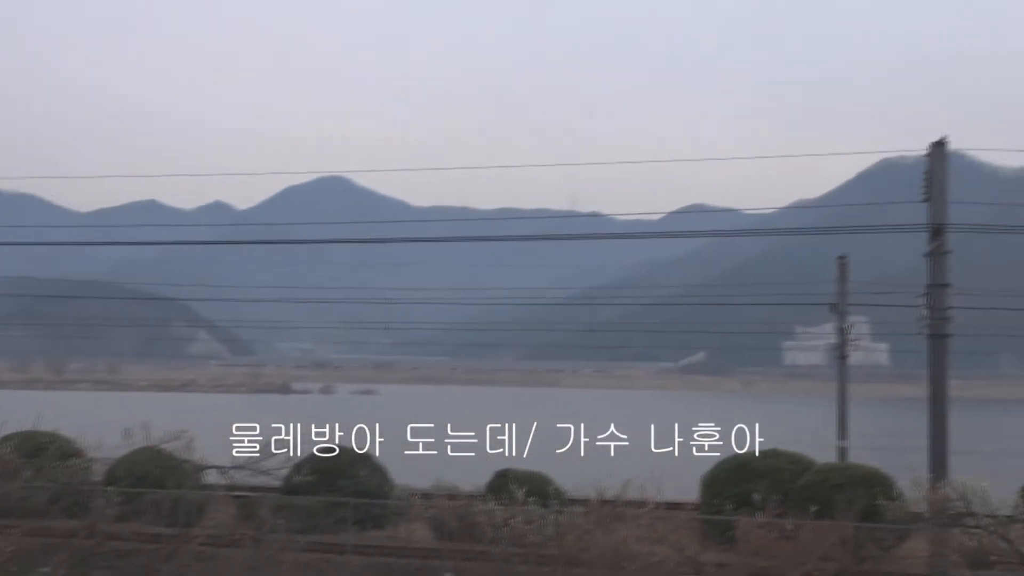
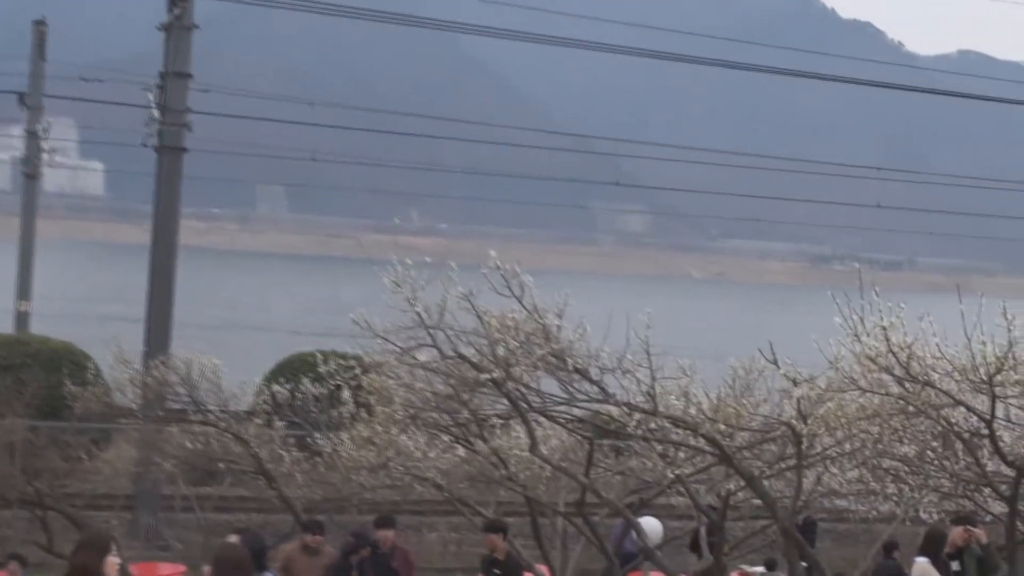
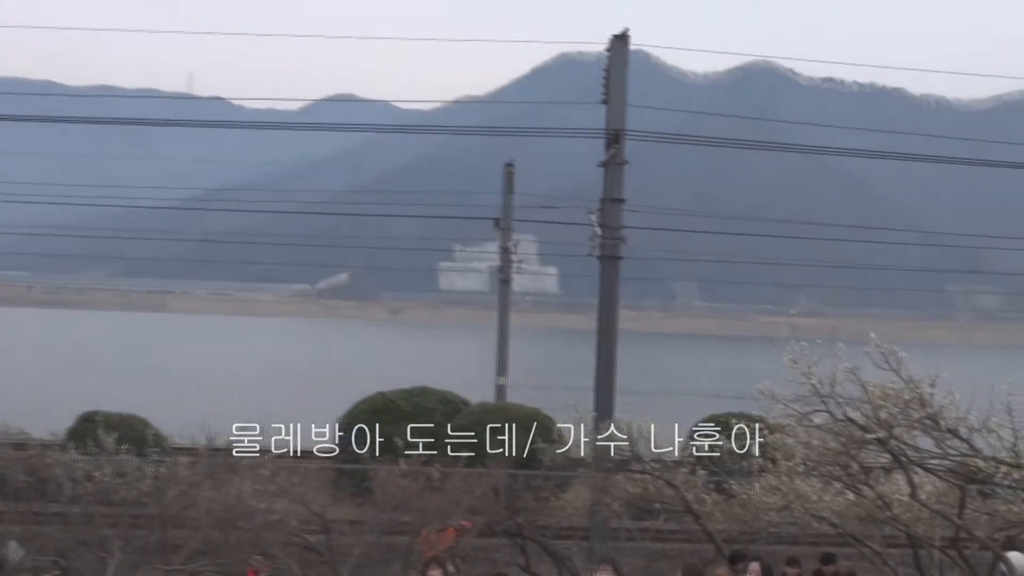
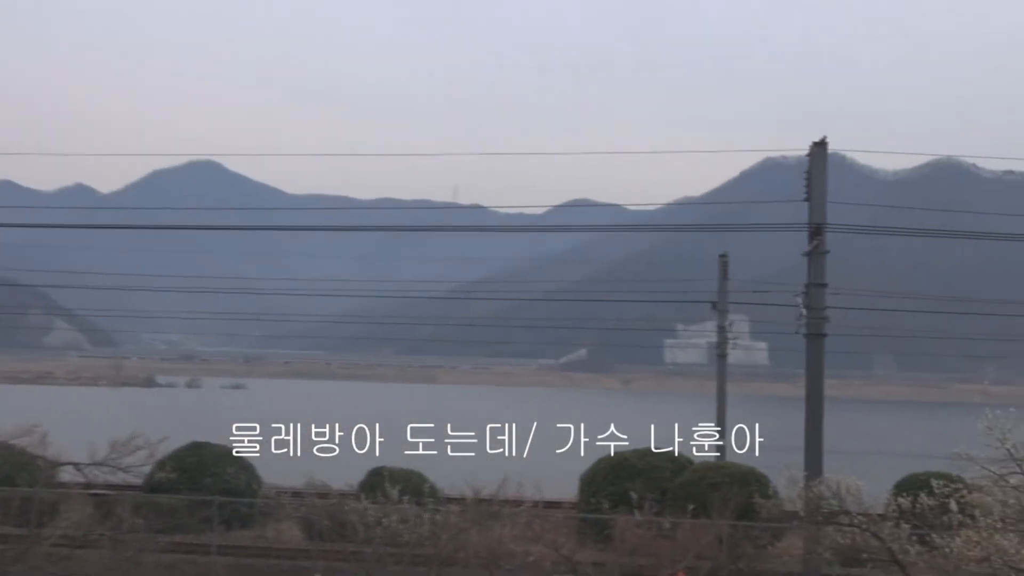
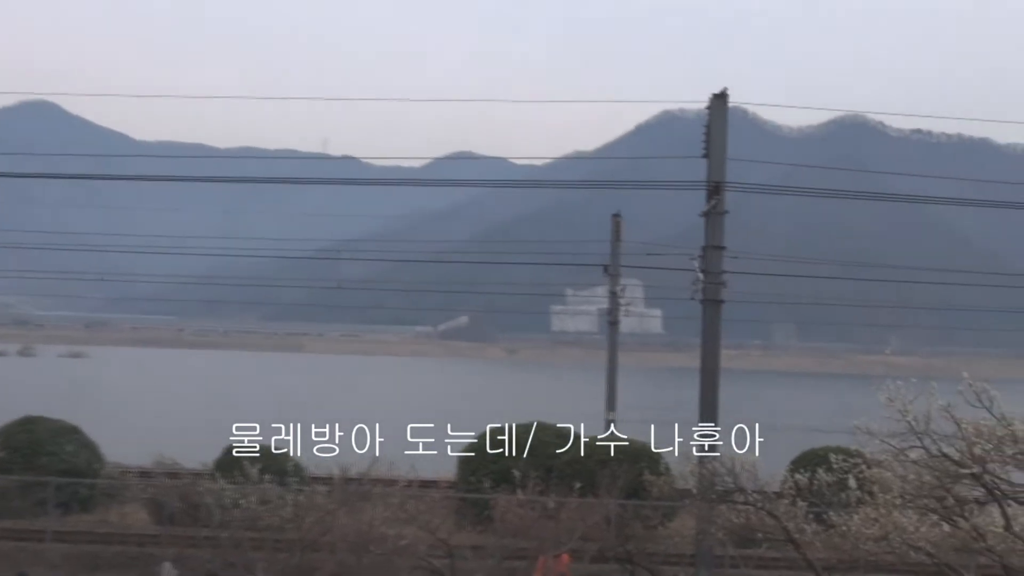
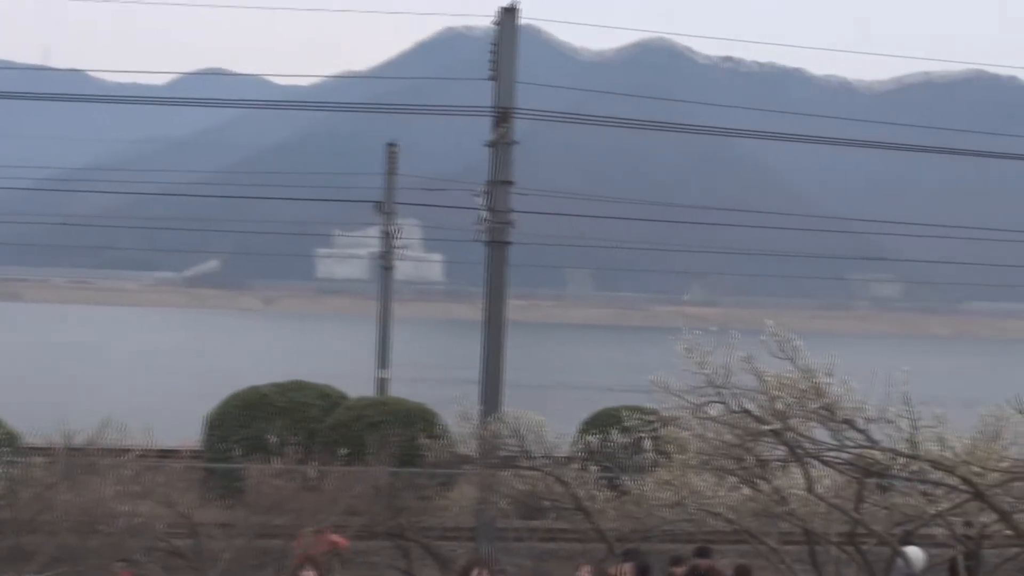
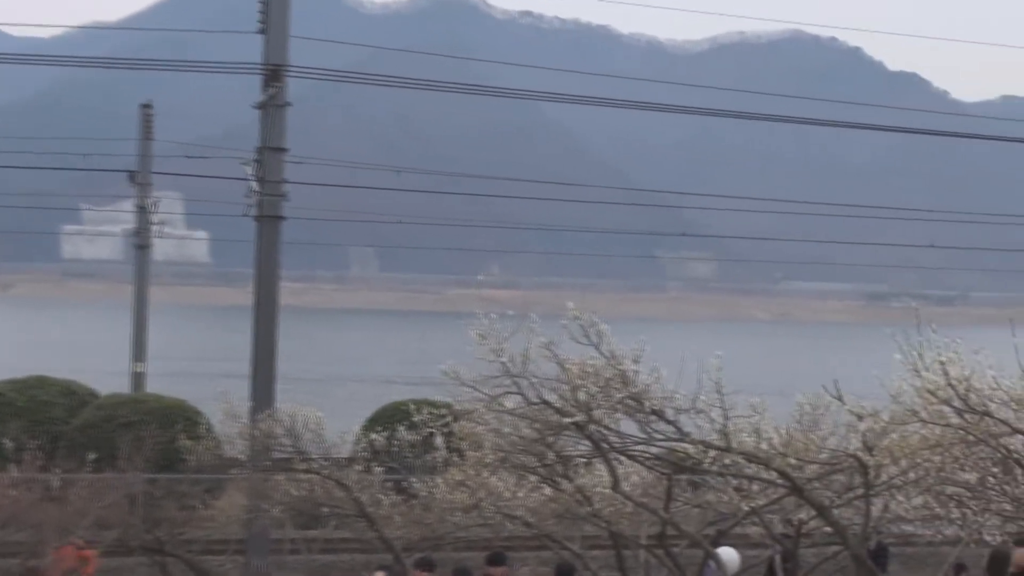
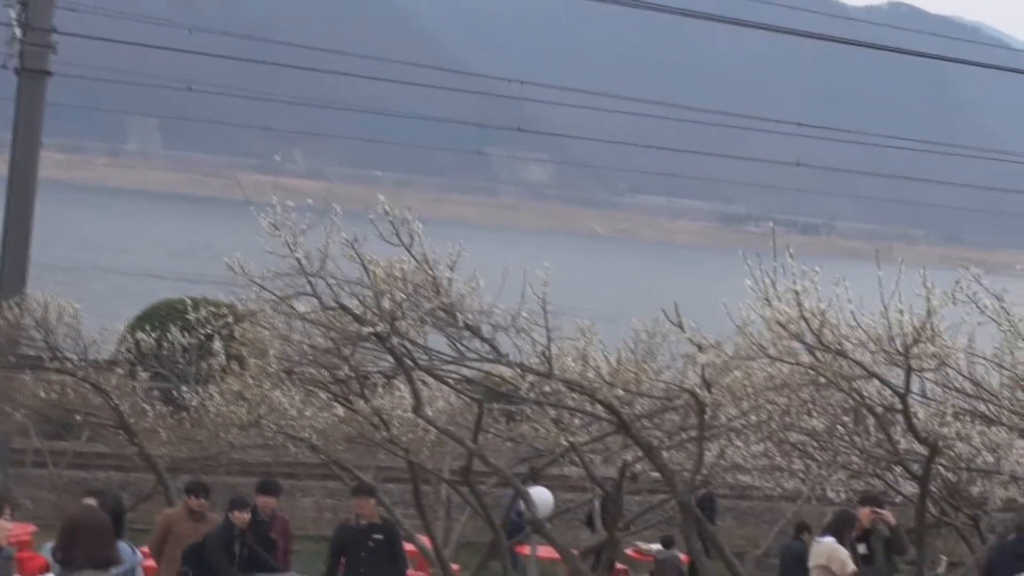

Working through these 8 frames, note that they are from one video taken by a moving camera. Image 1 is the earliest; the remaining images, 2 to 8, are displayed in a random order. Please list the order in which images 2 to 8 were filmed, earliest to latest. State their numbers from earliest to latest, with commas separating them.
4, 5, 3, 6, 7, 2, 8
